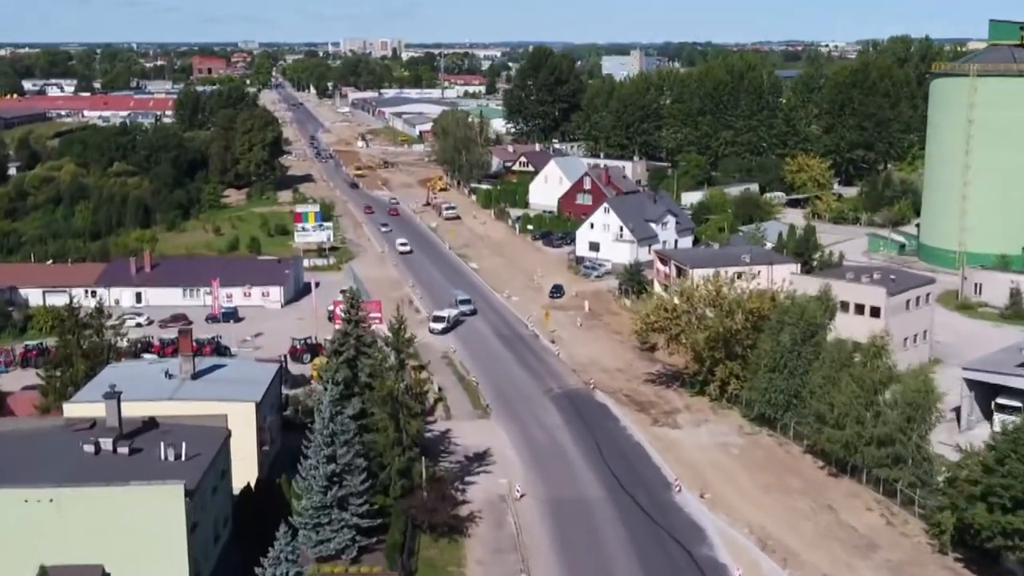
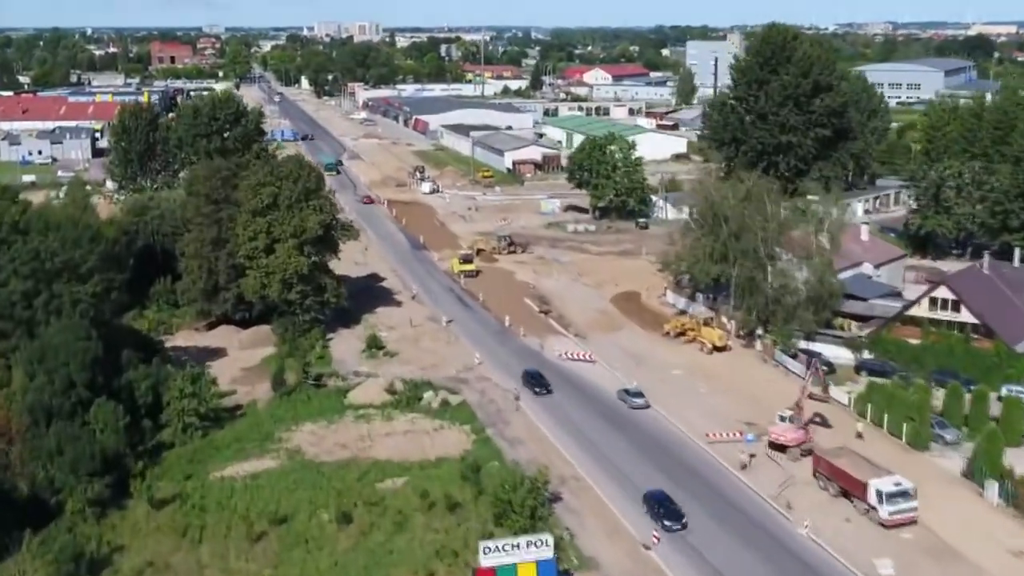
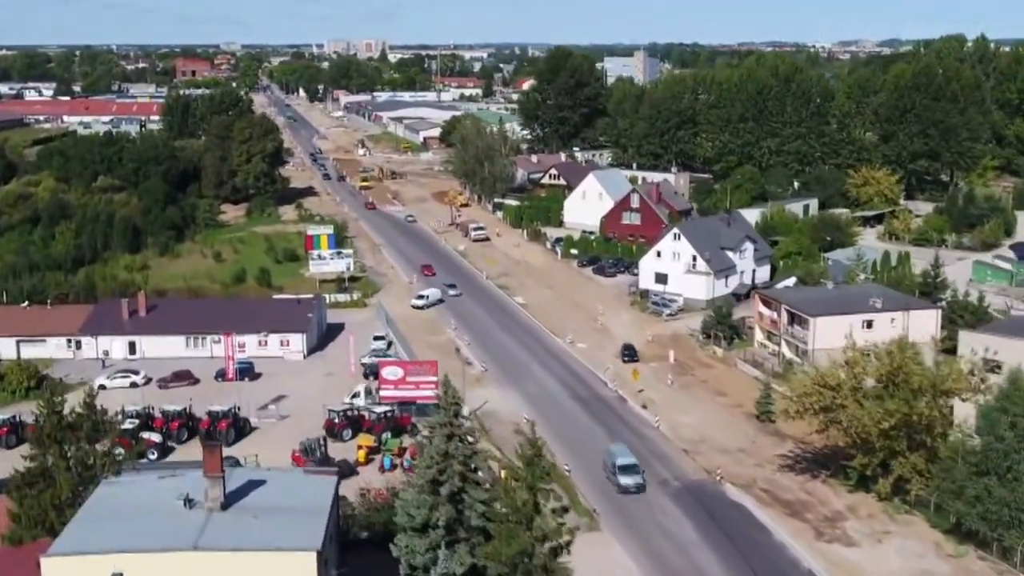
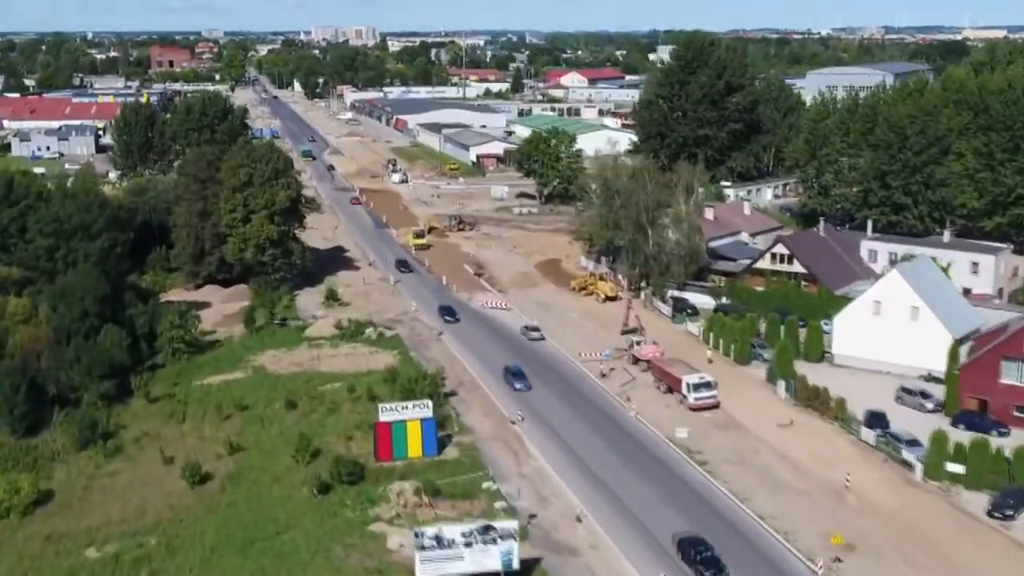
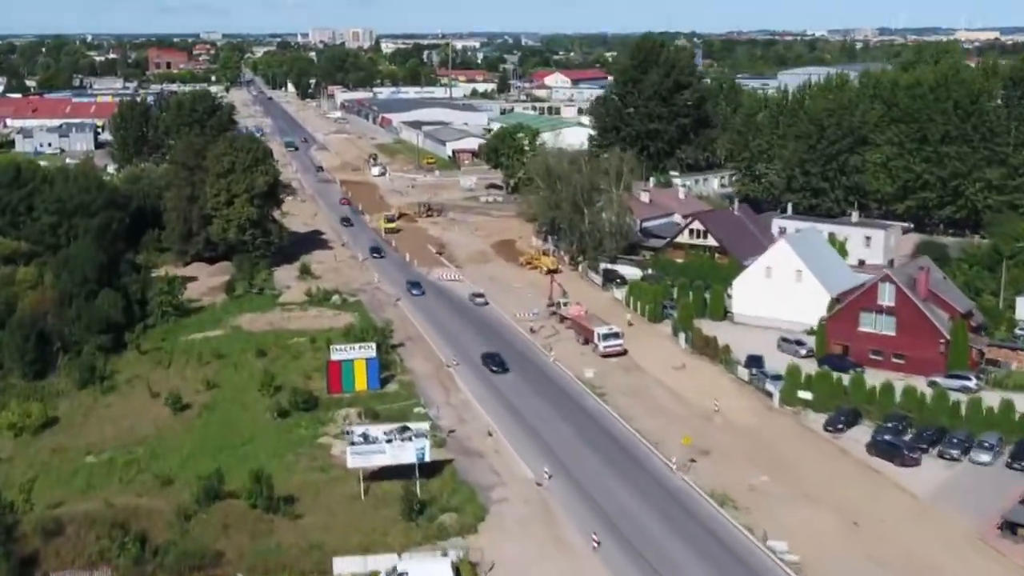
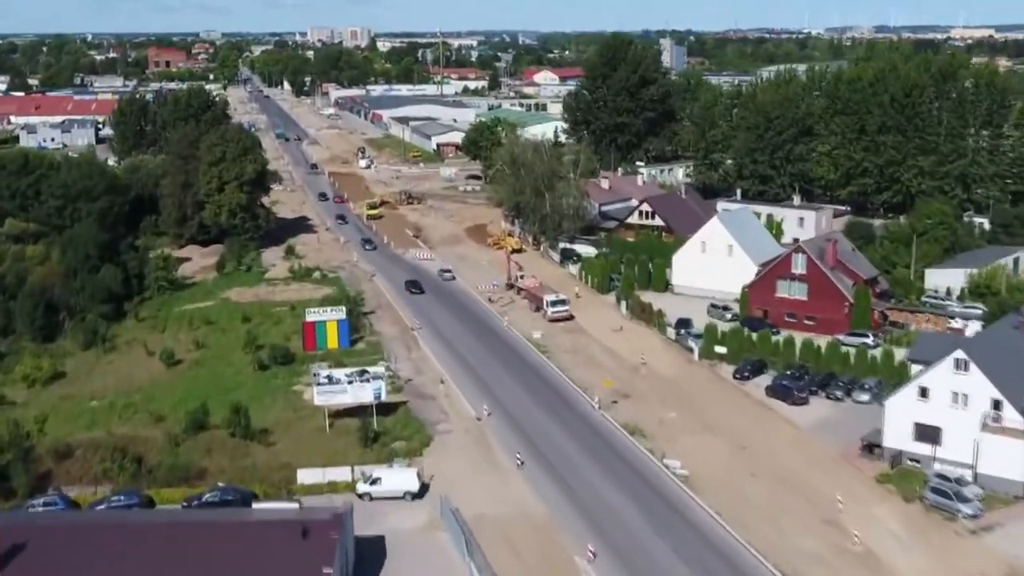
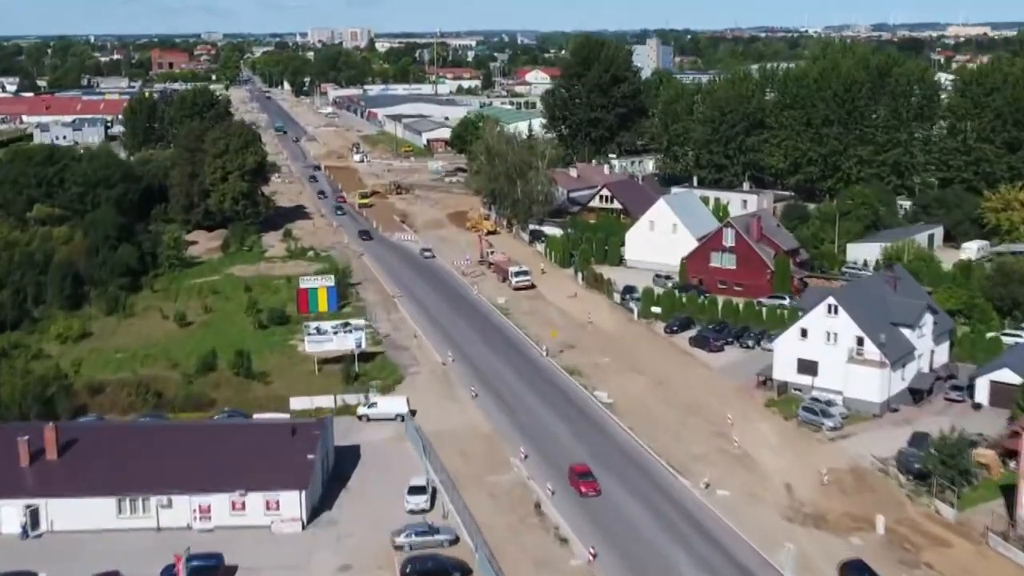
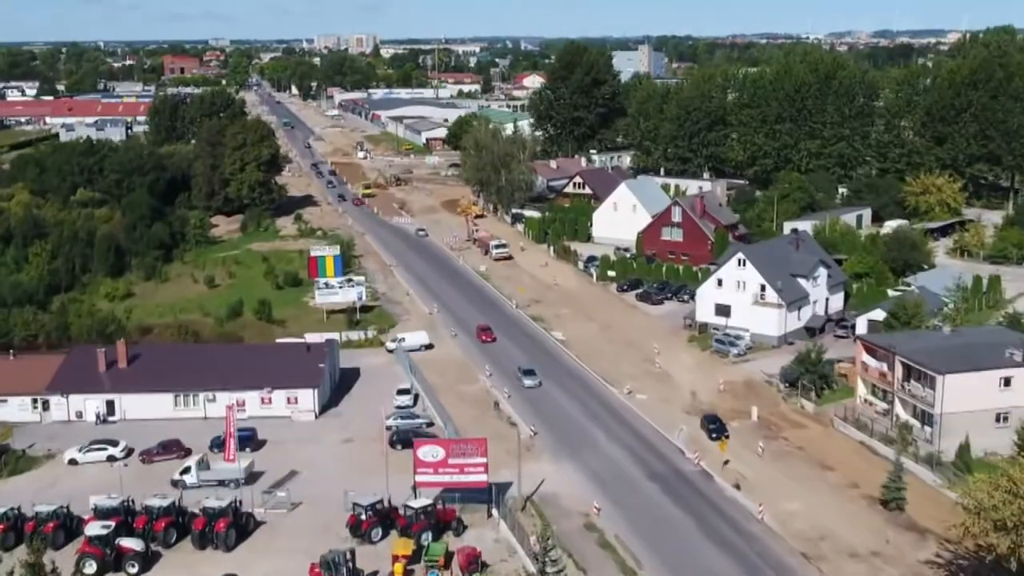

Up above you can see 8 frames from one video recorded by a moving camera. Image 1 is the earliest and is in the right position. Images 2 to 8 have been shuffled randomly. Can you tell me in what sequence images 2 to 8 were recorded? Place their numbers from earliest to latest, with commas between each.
3, 8, 7, 6, 5, 4, 2
